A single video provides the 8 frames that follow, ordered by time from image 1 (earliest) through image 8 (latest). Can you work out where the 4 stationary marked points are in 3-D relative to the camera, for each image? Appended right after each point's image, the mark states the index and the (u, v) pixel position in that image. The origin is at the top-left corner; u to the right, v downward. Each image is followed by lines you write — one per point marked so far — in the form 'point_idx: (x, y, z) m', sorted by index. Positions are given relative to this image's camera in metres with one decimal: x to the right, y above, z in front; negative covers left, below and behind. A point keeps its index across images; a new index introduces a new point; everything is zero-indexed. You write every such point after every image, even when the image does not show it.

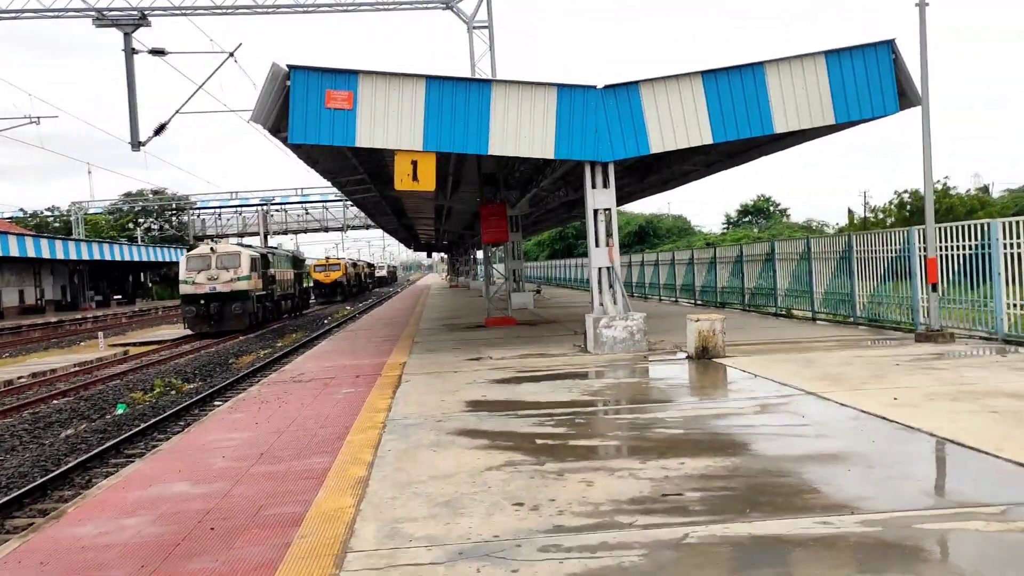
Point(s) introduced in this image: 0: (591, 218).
0: (+1.2, +1.0, +12.8) m
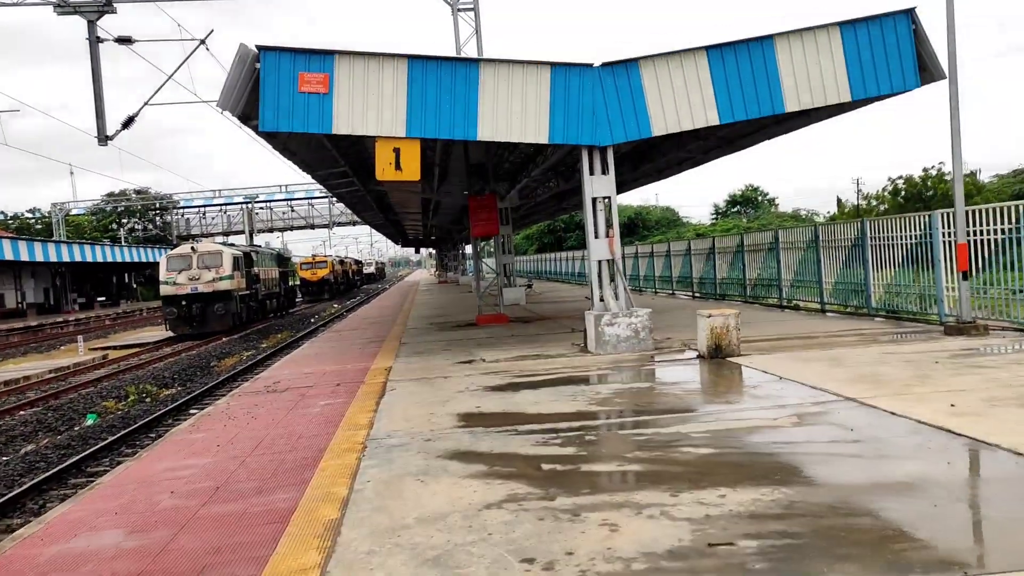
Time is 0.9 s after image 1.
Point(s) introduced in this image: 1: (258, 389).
0: (+1.1, +1.1, +11.9) m
1: (-3.0, -1.2, +10.1) m
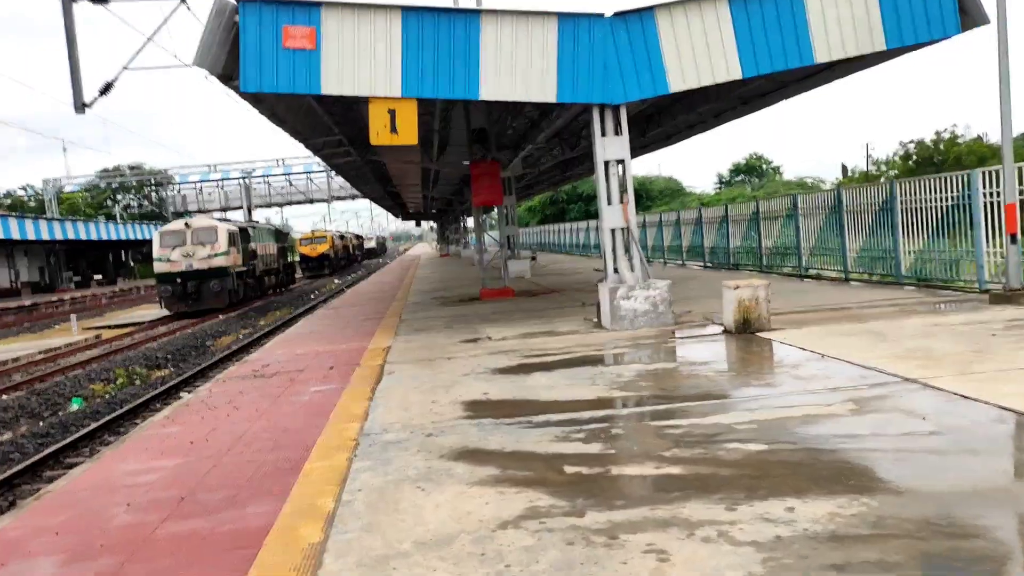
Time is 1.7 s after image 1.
0: (+1.2, +1.5, +11.0) m
1: (-2.9, -0.9, +9.3) m
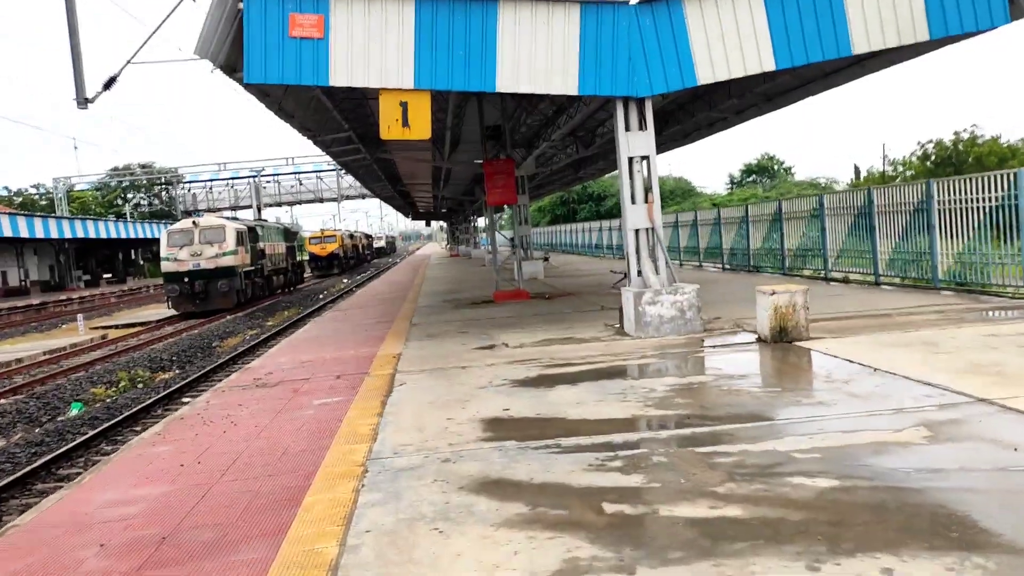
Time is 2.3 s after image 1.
0: (+1.4, +1.5, +10.4) m
1: (-2.7, -1.0, +8.7) m
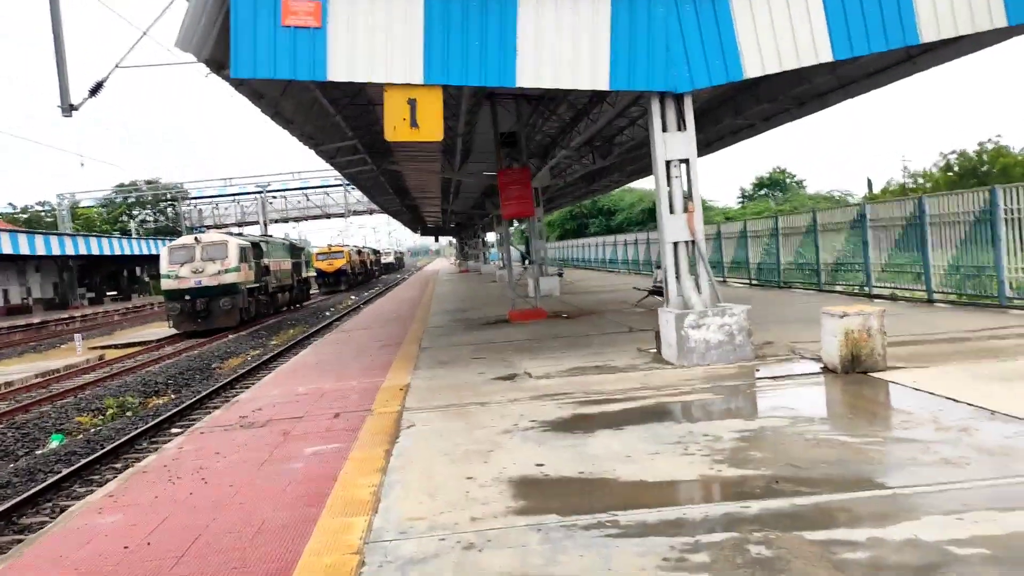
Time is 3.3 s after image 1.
0: (+1.6, +1.2, +9.2) m
1: (-2.5, -1.2, +7.5) m
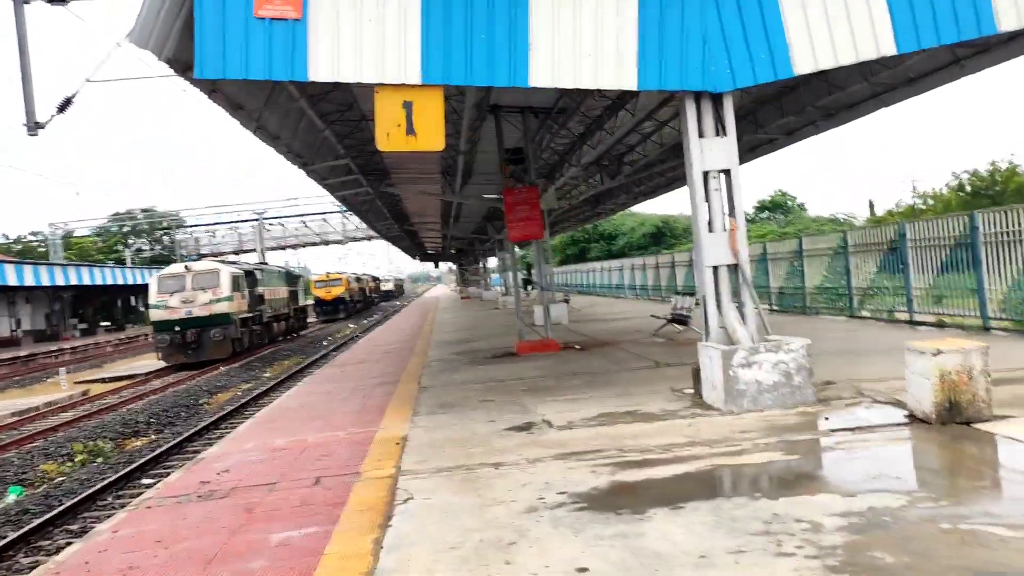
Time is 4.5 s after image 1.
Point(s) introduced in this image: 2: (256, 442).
0: (+1.7, +0.9, +7.9) m
1: (-2.3, -1.4, +6.1) m
2: (-2.3, -1.4, +7.8) m
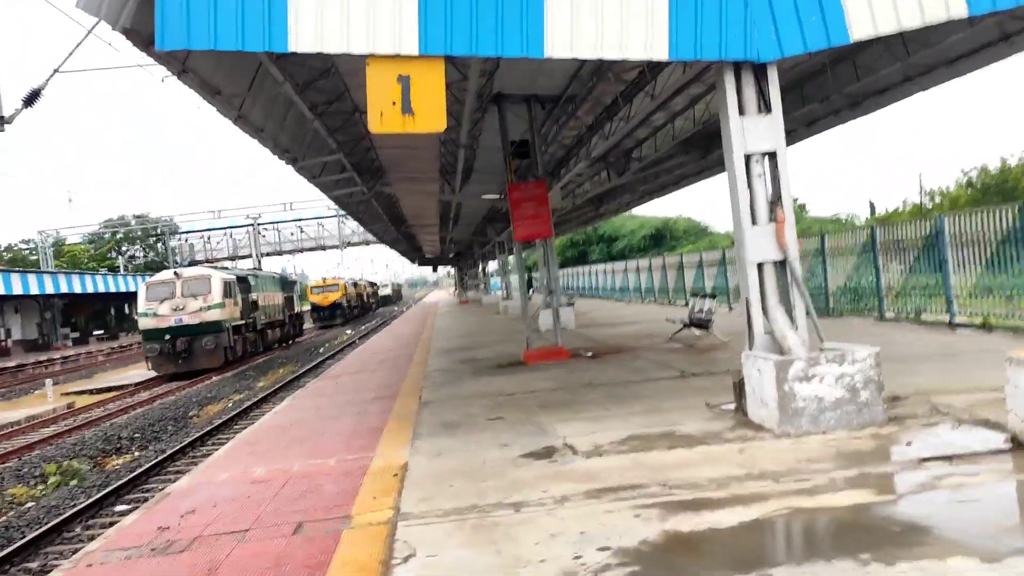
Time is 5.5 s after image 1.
0: (+1.8, +0.9, +6.8) m
1: (-2.2, -1.5, +5.1) m
2: (-2.2, -1.4, +6.7) m
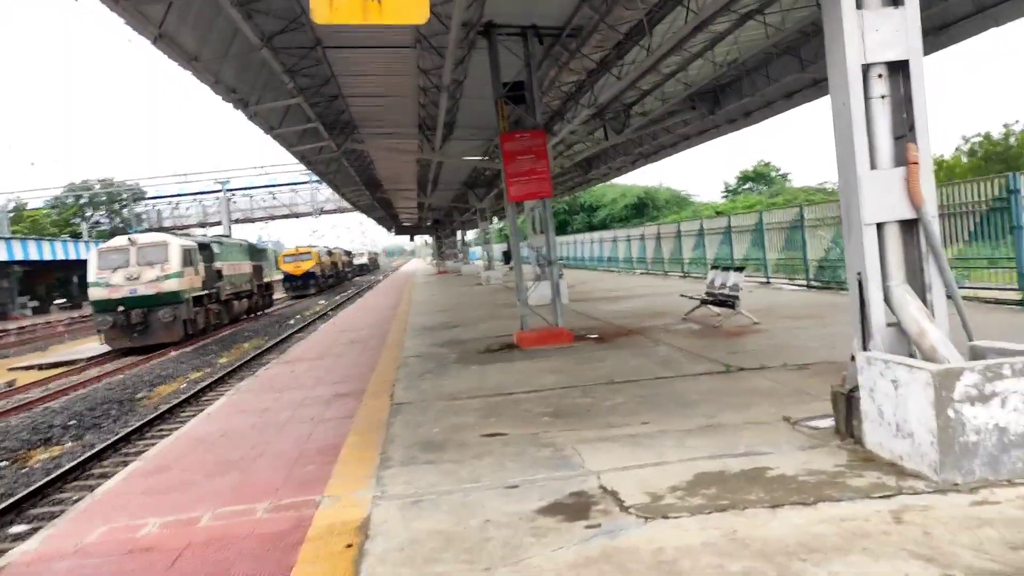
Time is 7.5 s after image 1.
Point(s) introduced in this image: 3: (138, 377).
0: (+1.9, +1.1, +4.7) m
1: (-2.1, -1.4, +2.9) m
2: (-2.1, -1.3, +4.6) m
3: (-8.8, -2.1, +19.9) m
